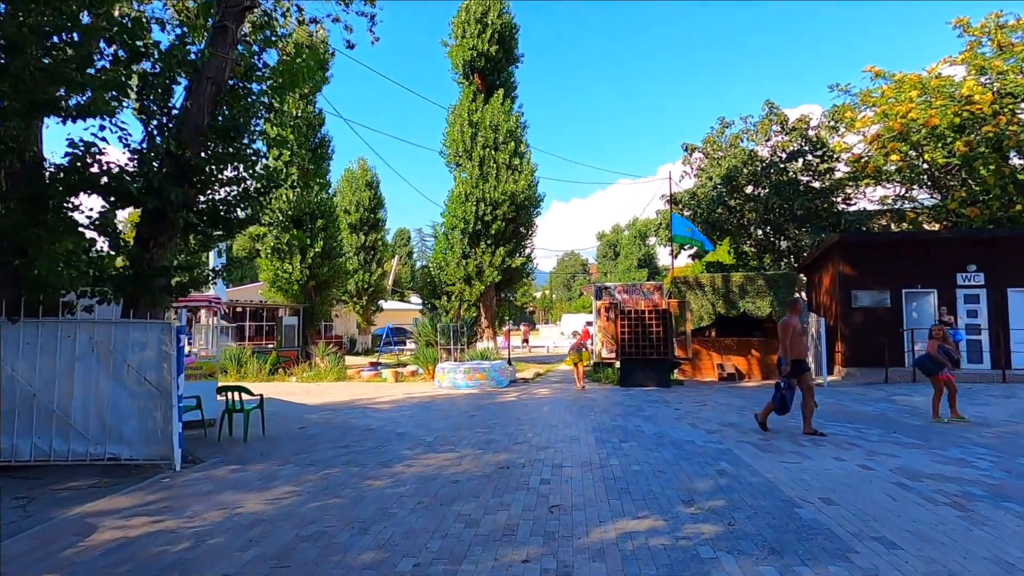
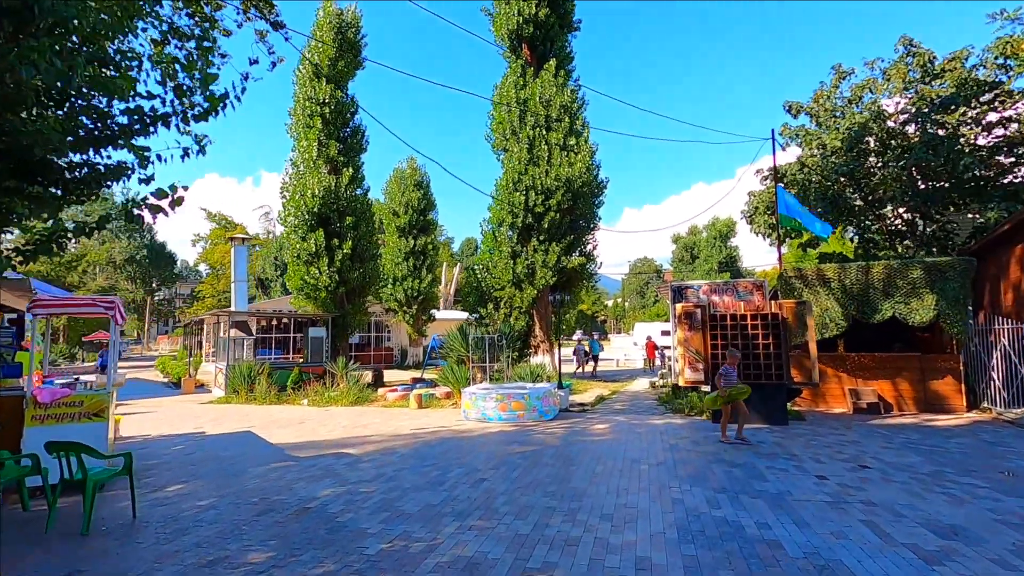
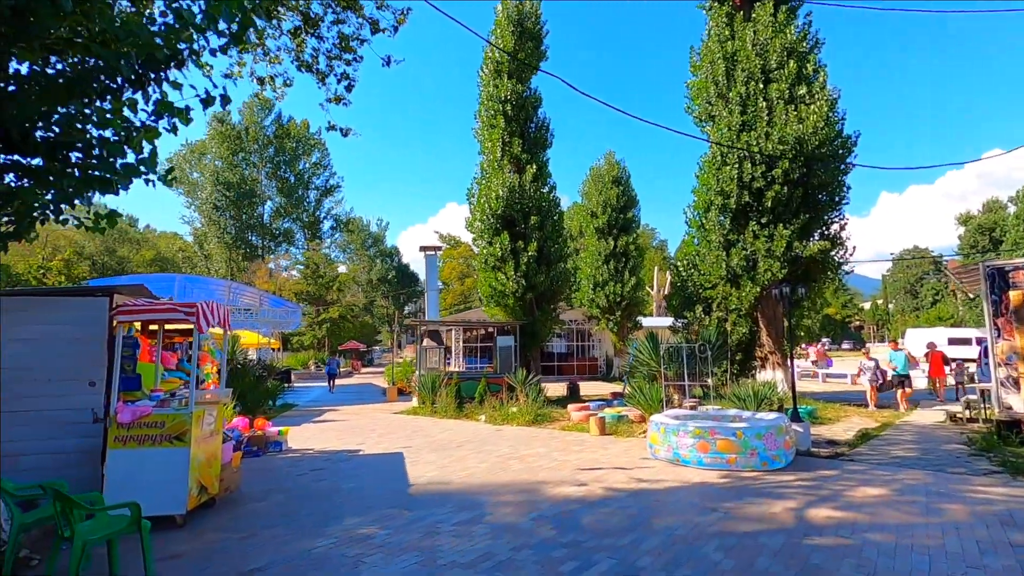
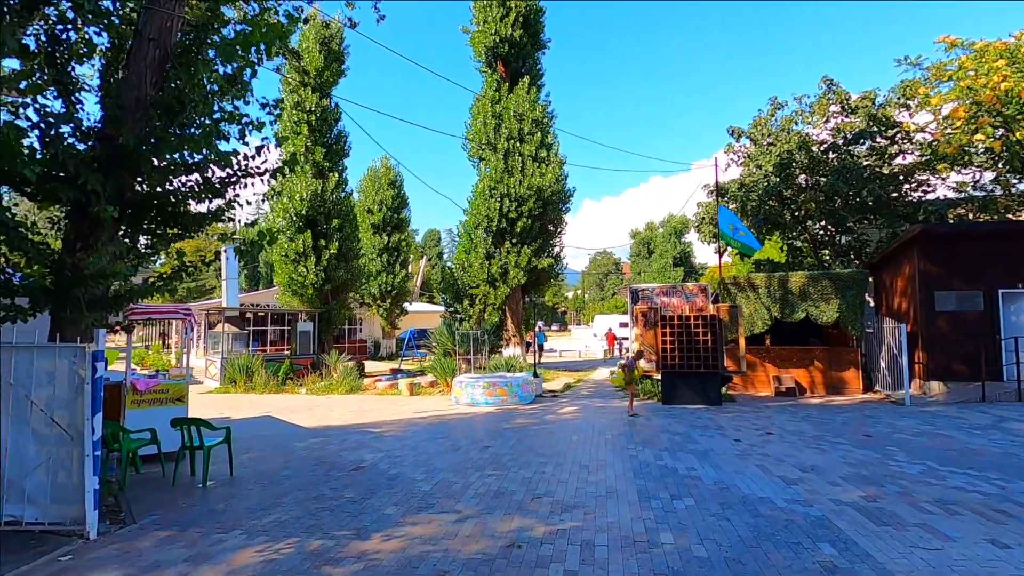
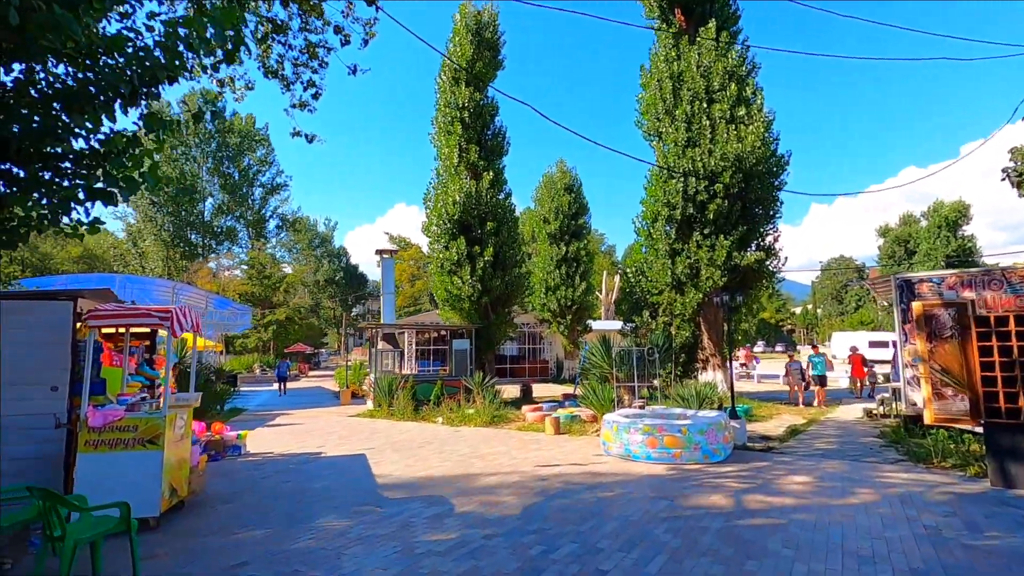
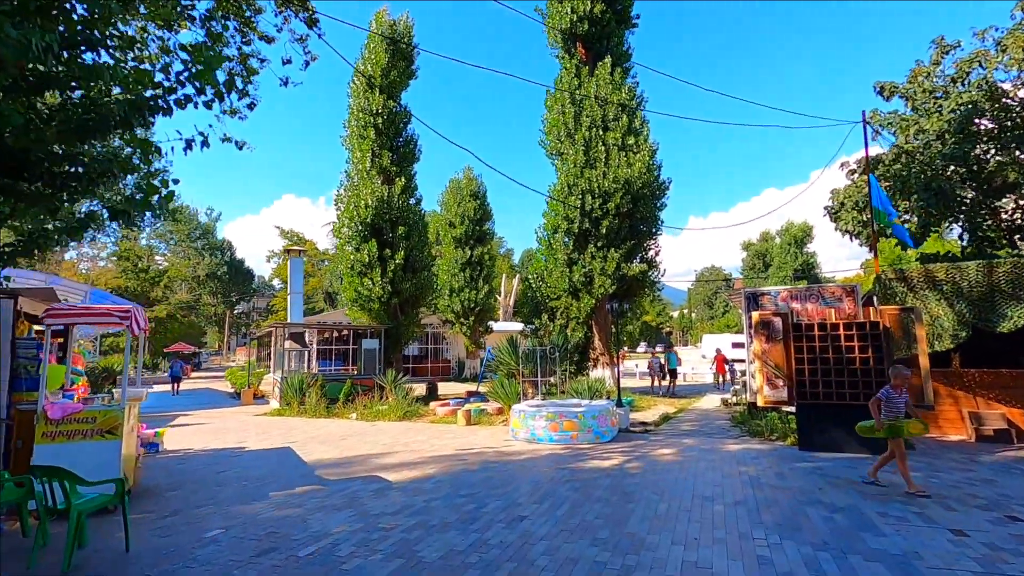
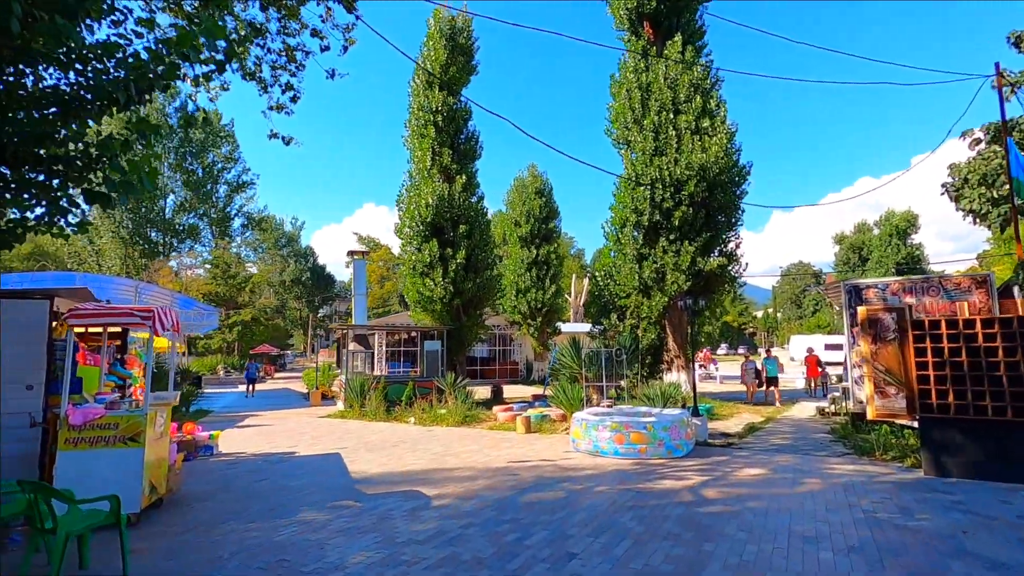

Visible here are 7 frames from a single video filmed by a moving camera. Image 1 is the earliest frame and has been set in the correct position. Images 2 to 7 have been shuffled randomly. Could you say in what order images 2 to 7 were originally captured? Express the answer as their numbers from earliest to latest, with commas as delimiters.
4, 2, 6, 7, 5, 3
